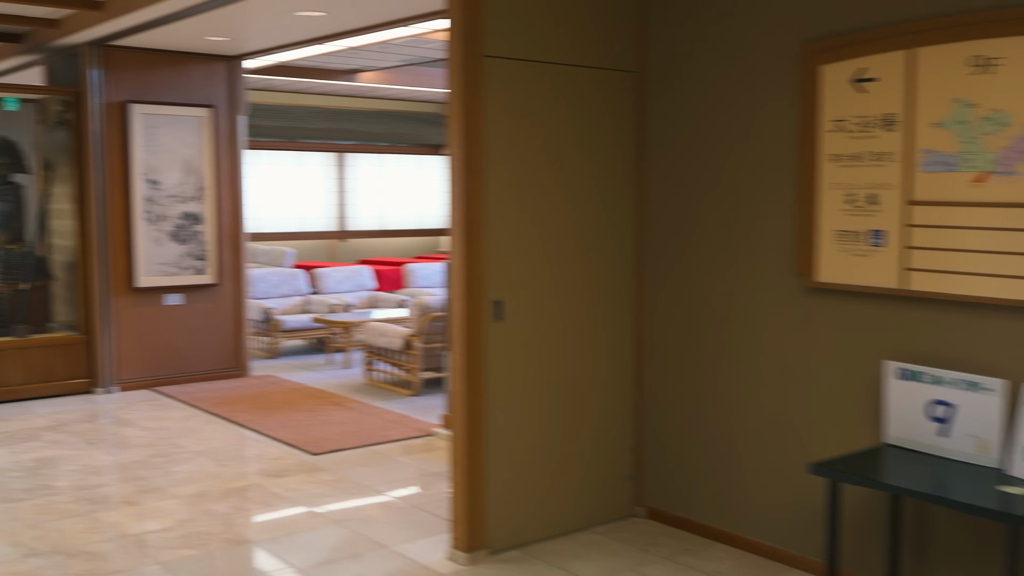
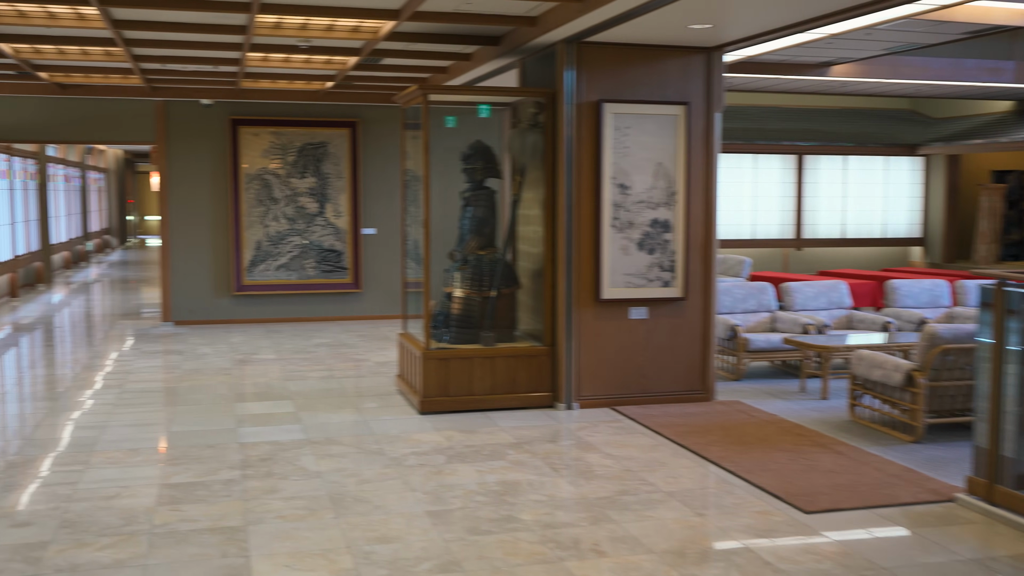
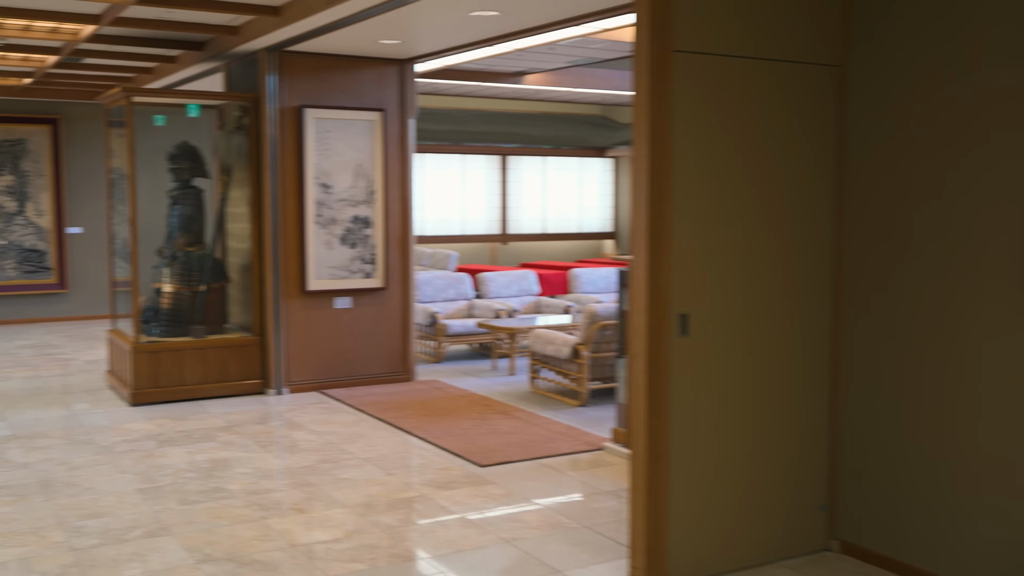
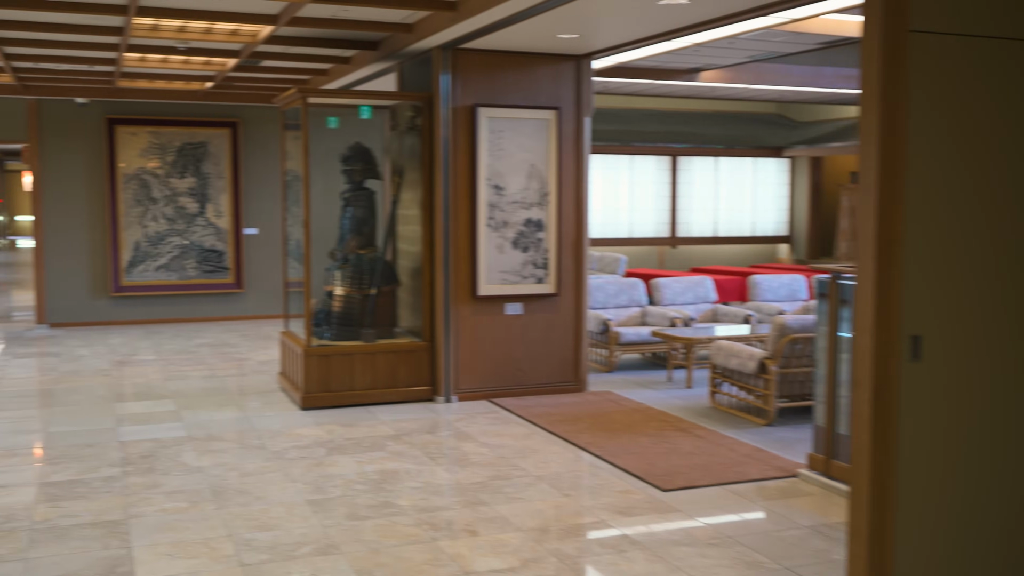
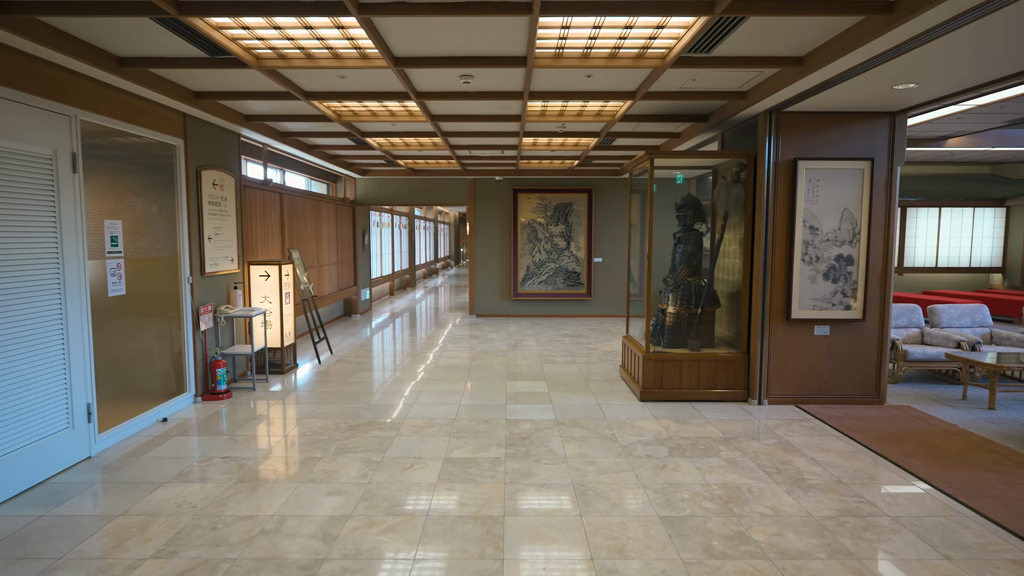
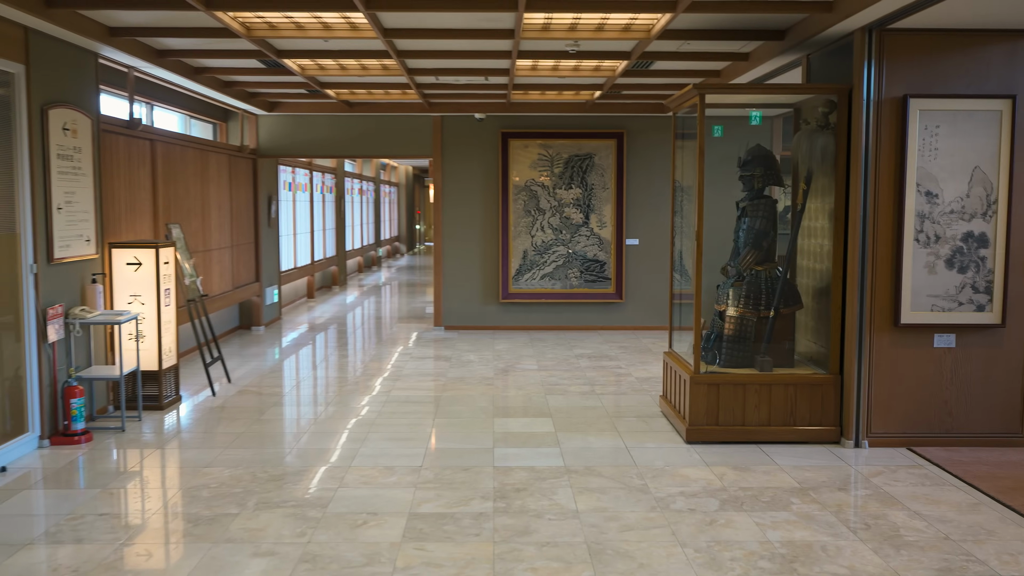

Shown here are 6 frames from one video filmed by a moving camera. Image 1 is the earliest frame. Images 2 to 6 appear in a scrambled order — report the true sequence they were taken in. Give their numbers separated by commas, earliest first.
3, 4, 2, 6, 5
